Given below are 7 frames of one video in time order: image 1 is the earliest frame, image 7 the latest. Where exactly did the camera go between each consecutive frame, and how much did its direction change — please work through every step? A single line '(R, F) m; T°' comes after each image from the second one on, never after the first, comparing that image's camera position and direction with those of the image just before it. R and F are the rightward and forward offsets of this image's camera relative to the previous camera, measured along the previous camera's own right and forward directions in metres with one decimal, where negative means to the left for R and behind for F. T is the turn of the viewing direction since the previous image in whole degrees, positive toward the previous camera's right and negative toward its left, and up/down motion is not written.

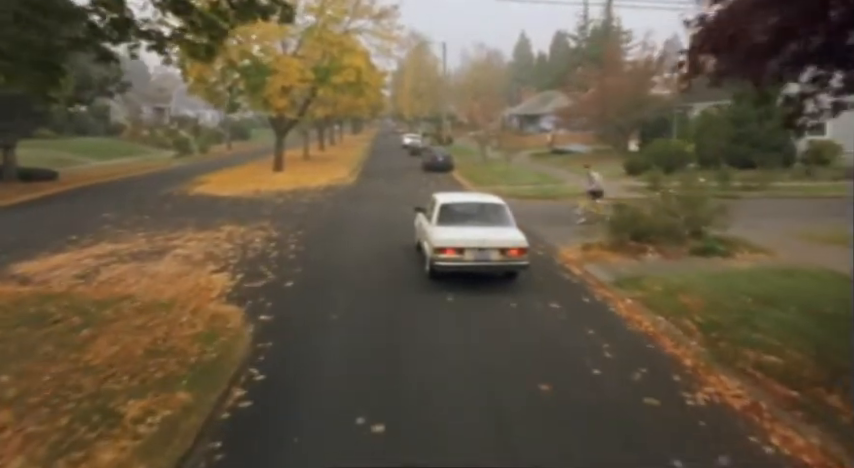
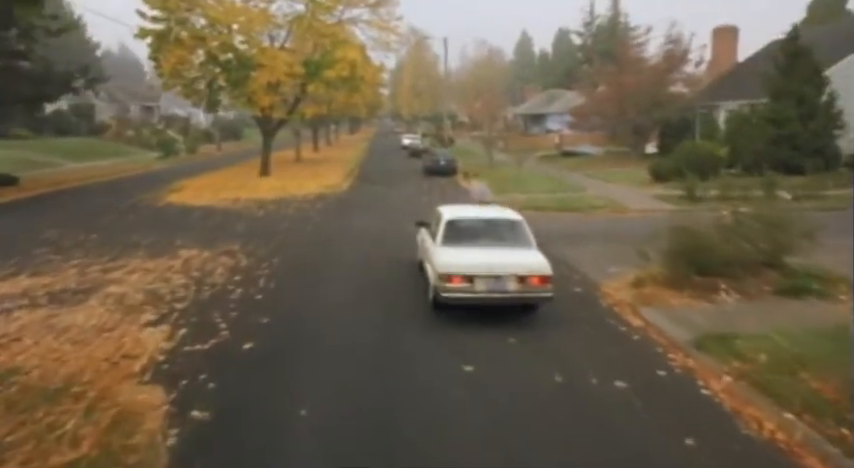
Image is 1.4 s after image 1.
(-0.2, +3.2) m; 0°
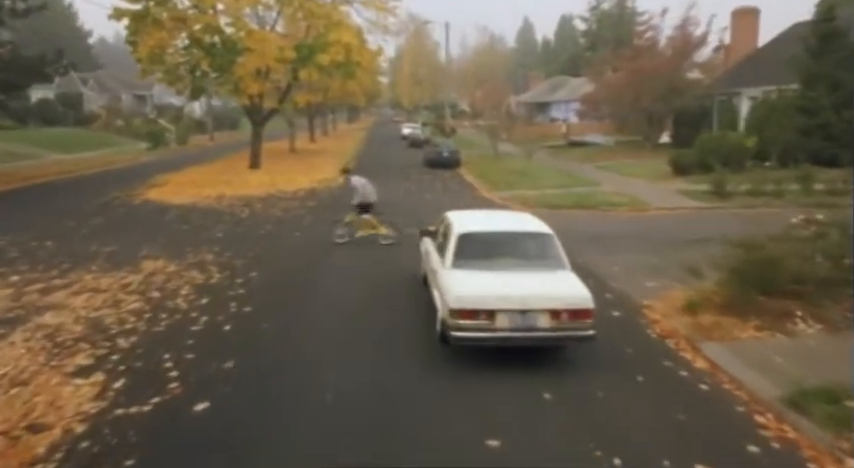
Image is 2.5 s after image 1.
(-0.1, +2.1) m; 0°
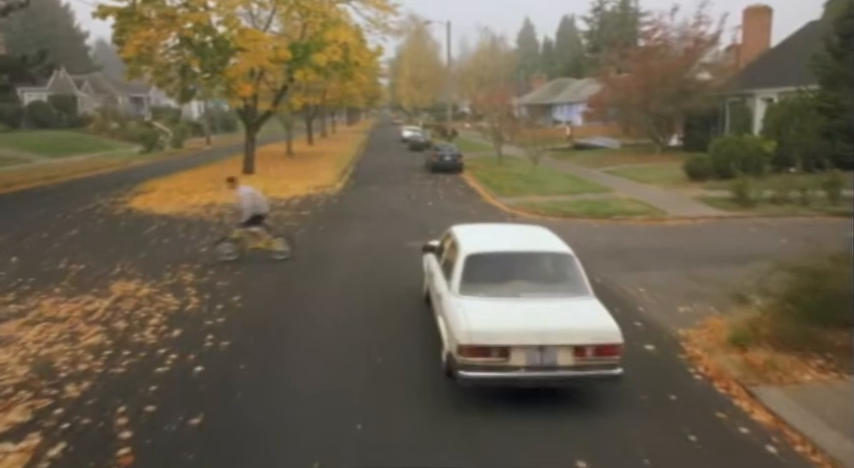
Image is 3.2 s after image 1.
(-0.1, +1.3) m; 0°
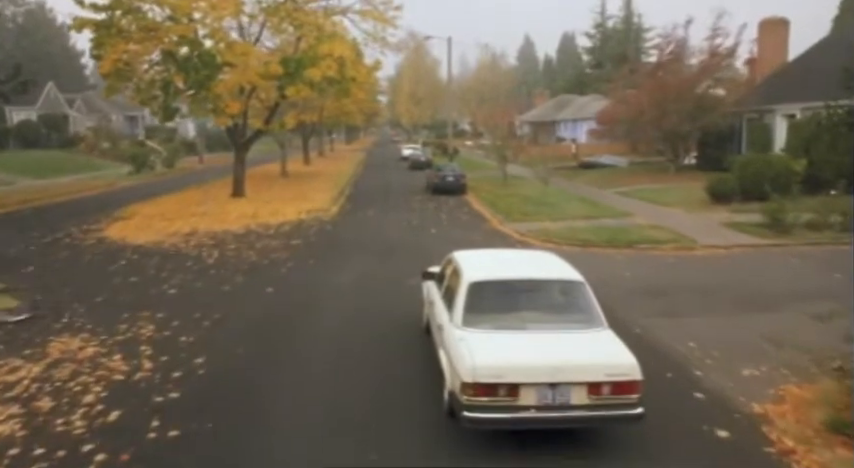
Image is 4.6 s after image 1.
(-0.1, +1.8) m; 0°
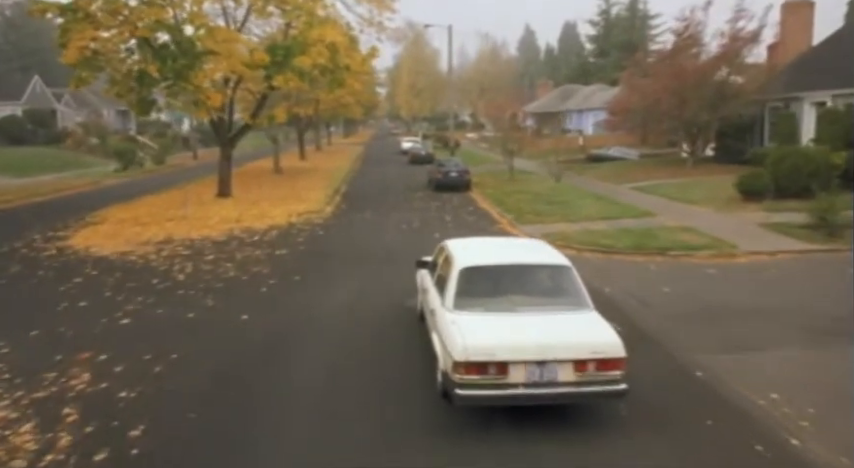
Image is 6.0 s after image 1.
(-0.1, +2.0) m; 0°
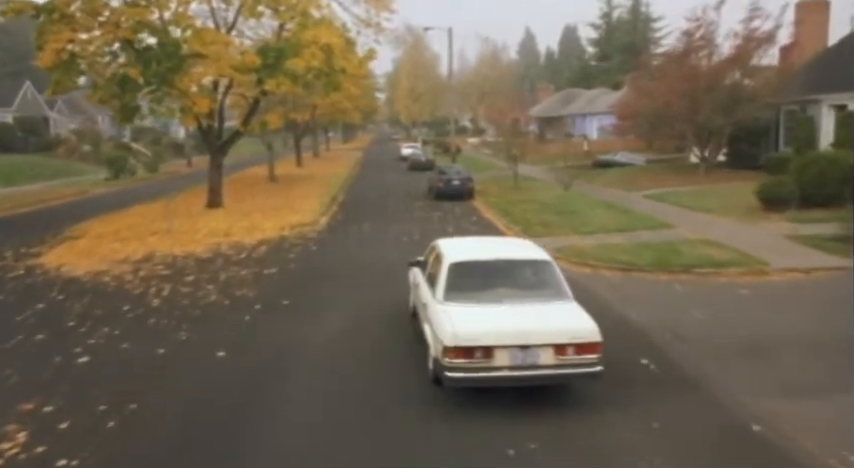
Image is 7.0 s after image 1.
(0.0, +1.3) m; 0°
